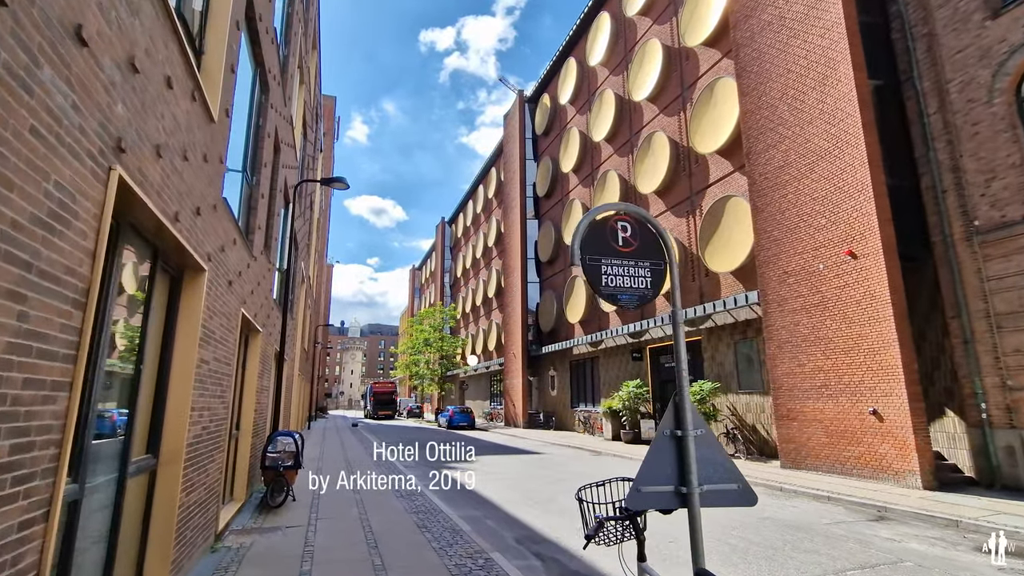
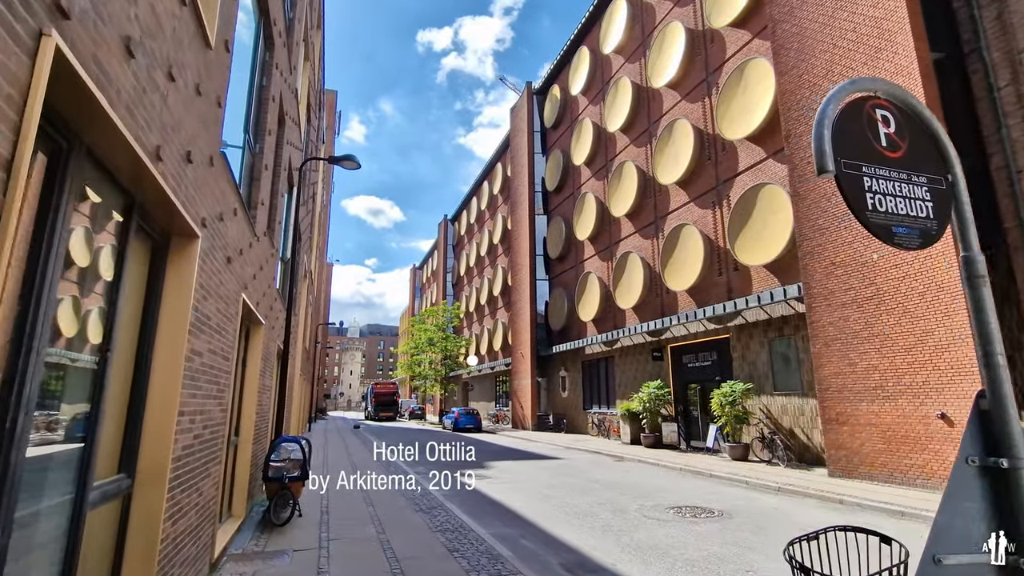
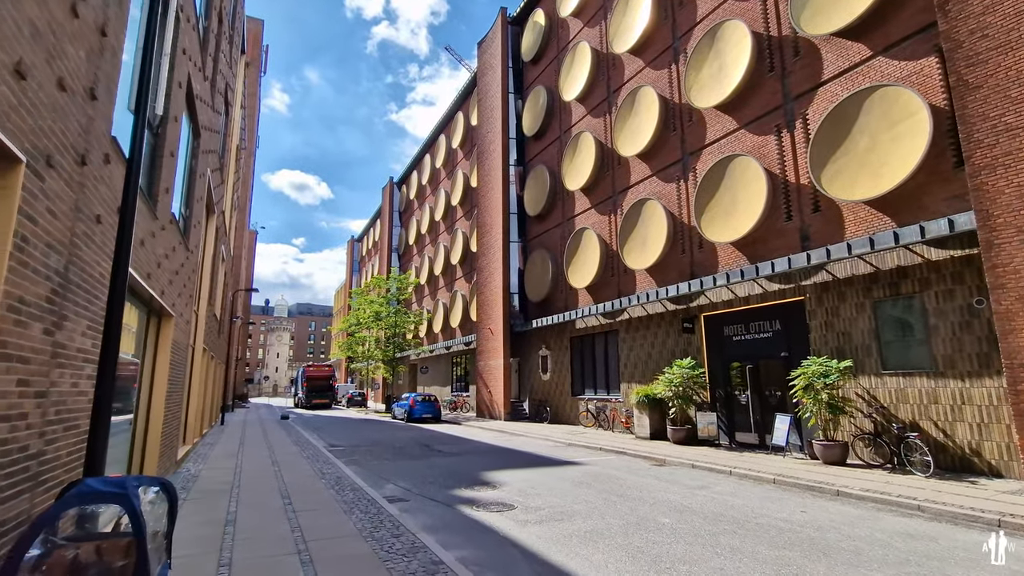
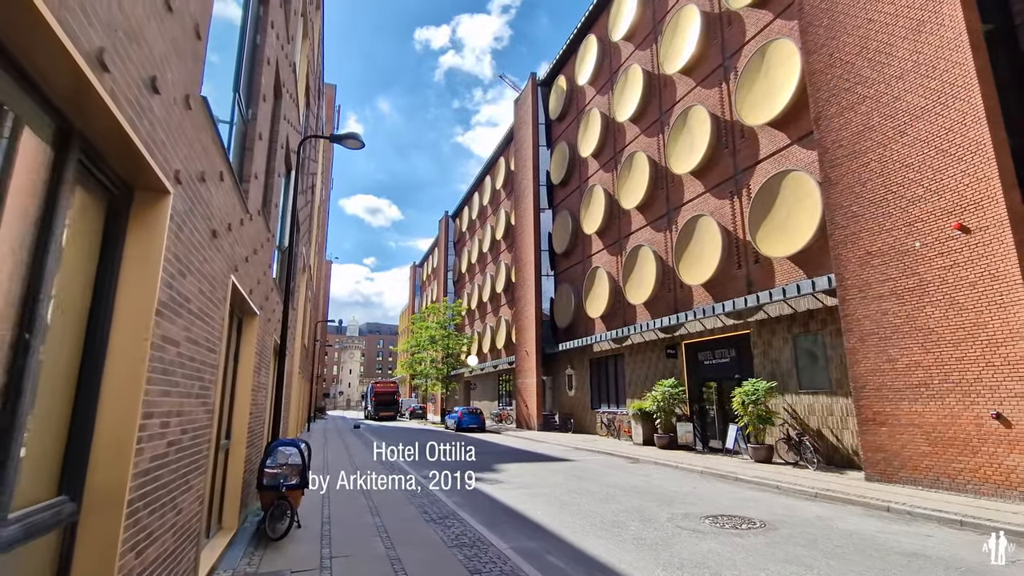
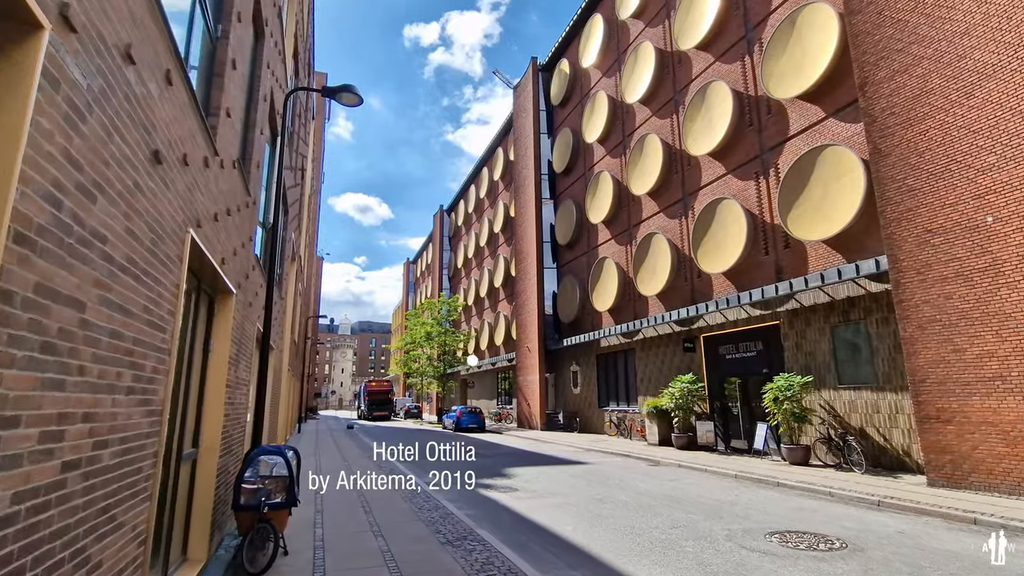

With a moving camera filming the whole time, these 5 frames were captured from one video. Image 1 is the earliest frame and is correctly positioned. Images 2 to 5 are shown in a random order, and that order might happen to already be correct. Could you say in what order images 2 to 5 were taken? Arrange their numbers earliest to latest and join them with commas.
2, 4, 5, 3
